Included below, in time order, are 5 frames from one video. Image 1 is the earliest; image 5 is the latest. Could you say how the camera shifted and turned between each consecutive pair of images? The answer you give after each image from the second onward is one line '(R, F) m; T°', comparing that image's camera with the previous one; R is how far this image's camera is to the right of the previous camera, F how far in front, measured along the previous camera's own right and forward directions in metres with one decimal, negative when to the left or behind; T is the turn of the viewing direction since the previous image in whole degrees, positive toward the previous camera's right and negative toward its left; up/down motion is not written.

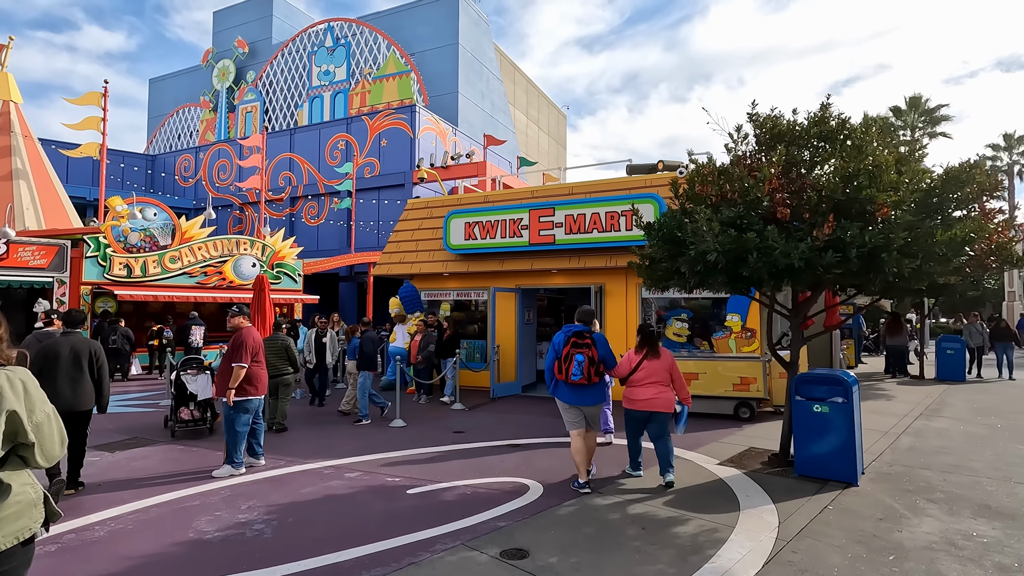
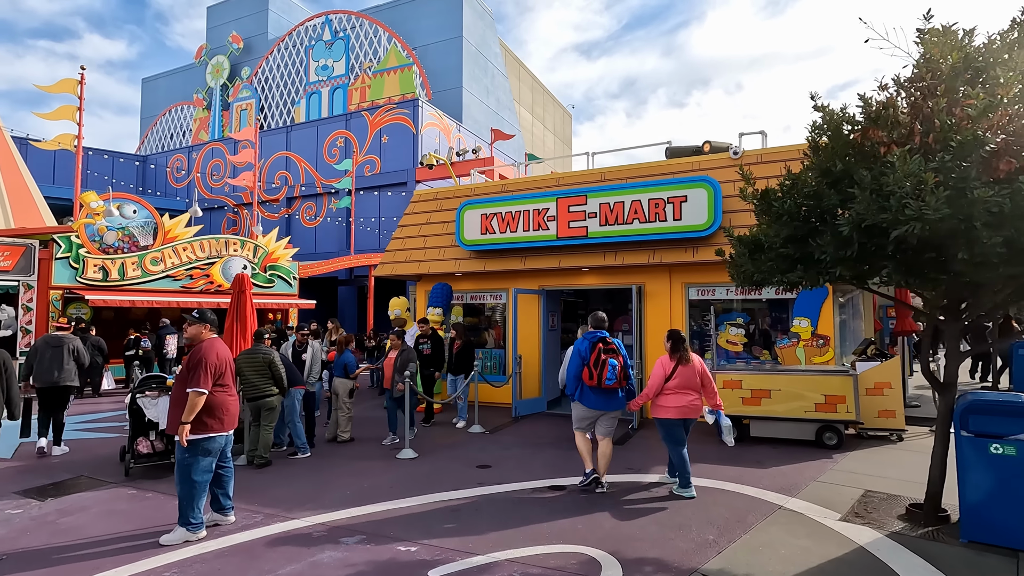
(-0.4, +1.6) m; 0°
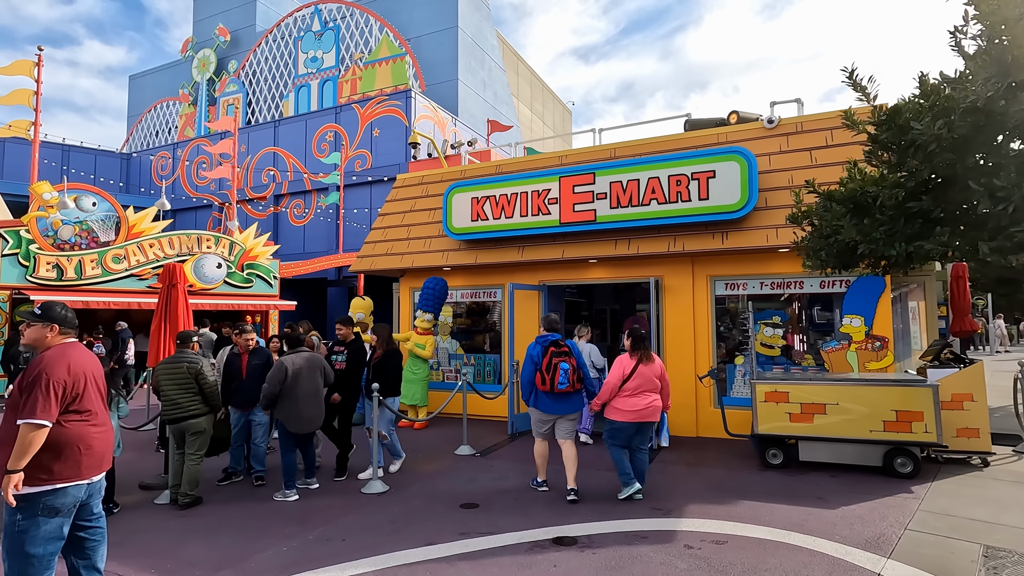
(+0.1, +1.4) m; 0°
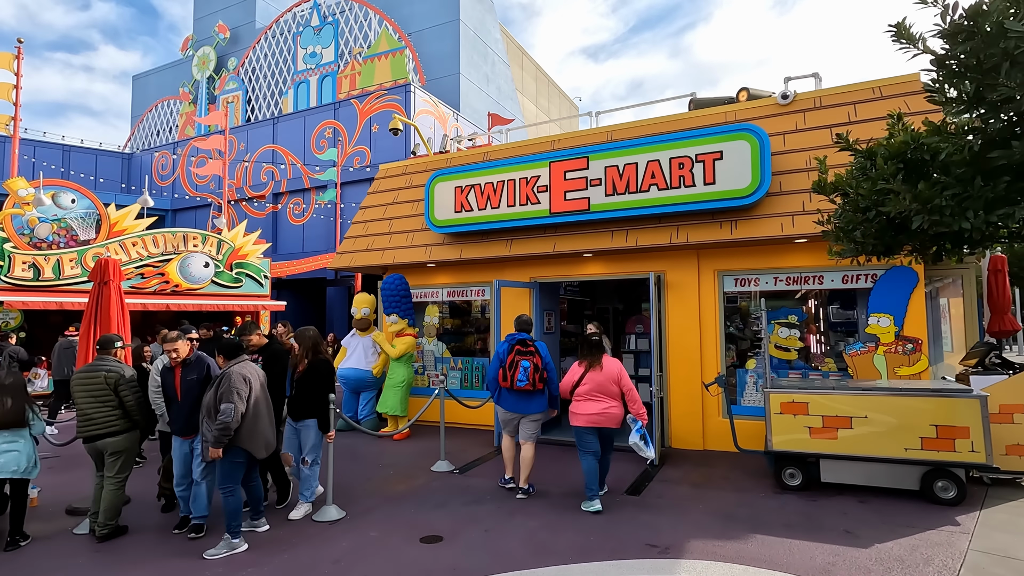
(+0.3, +0.8) m; -1°
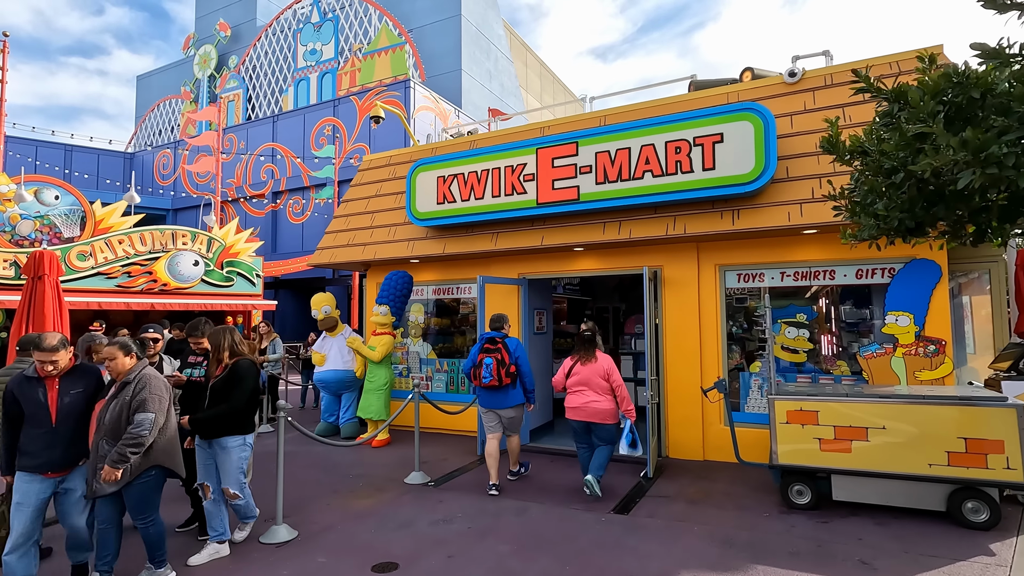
(+0.3, +0.6) m; -1°
